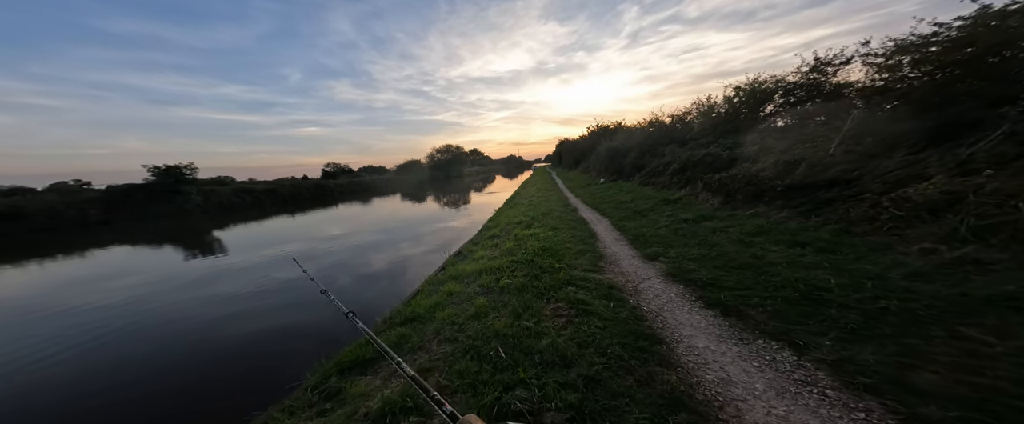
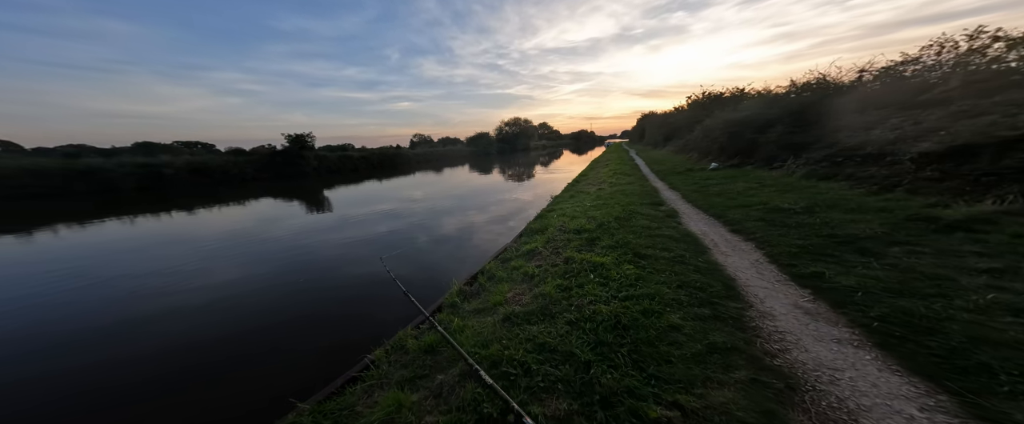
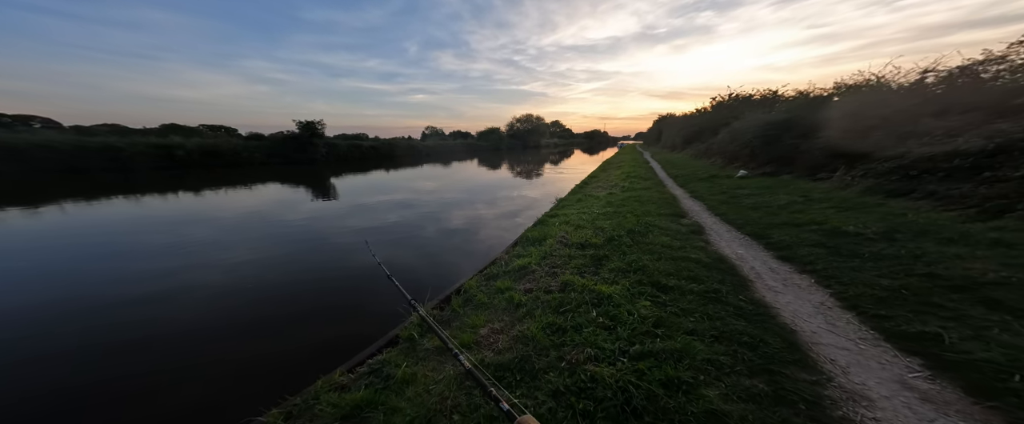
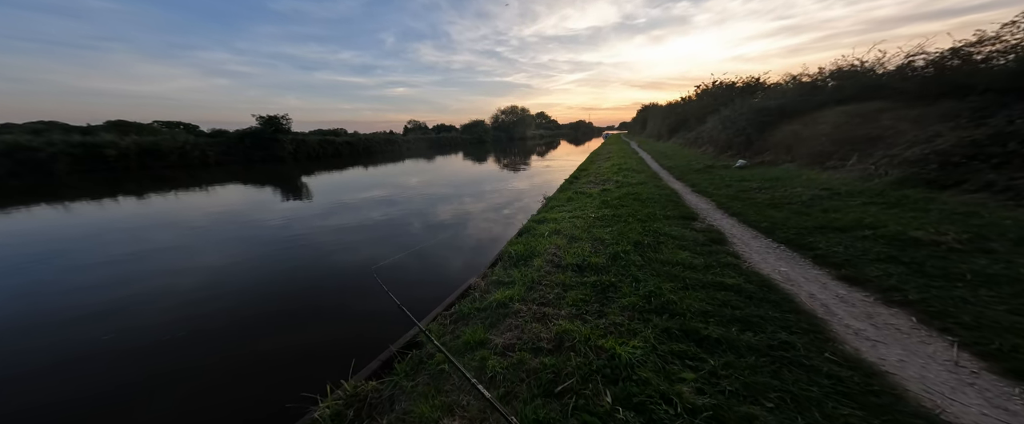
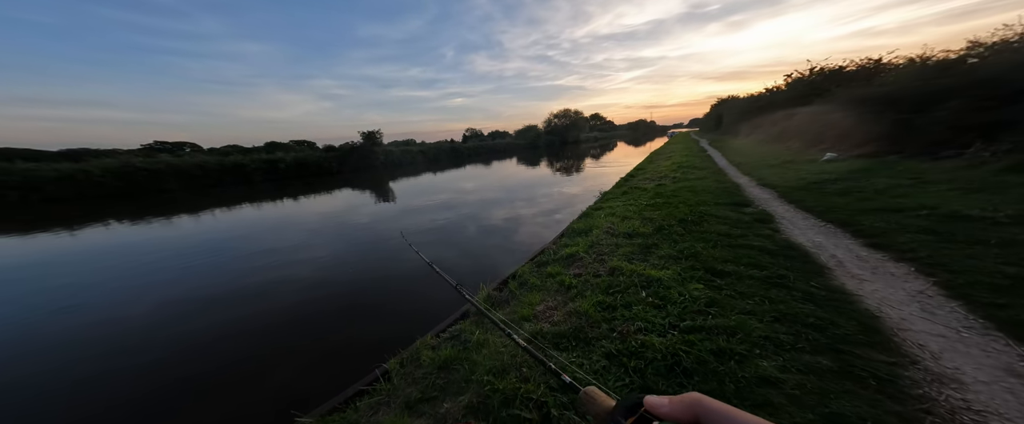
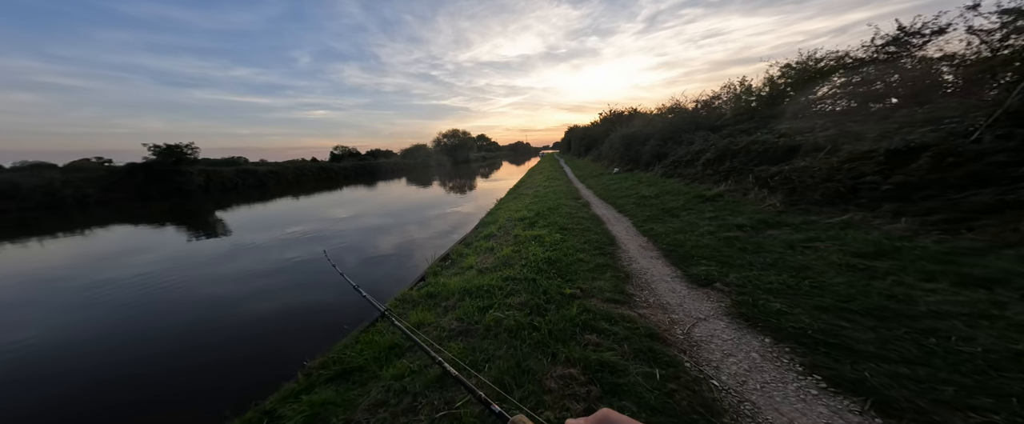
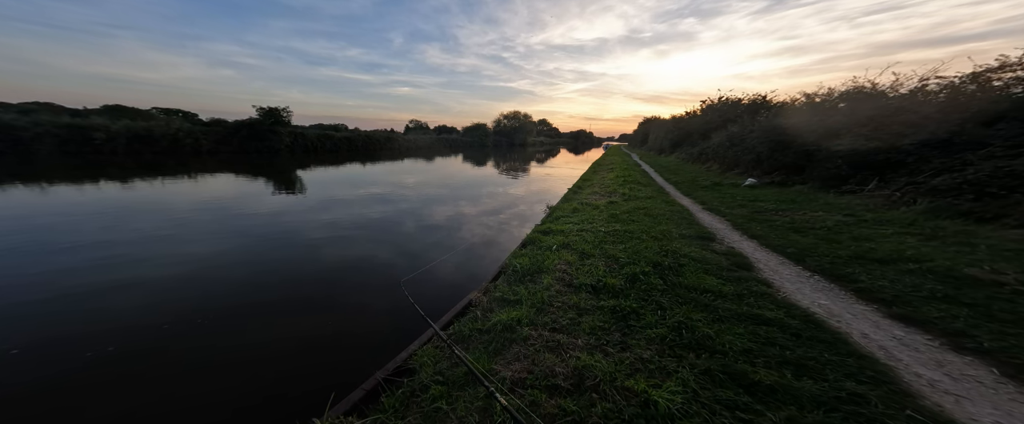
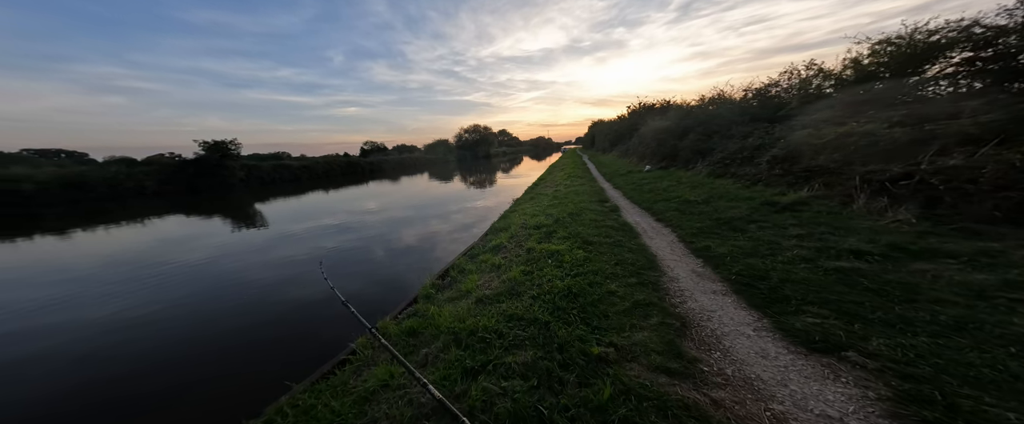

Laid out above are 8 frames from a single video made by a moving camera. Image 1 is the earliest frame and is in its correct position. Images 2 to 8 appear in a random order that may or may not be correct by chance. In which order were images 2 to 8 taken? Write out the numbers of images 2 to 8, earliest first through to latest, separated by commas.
6, 8, 2, 5, 3, 4, 7
